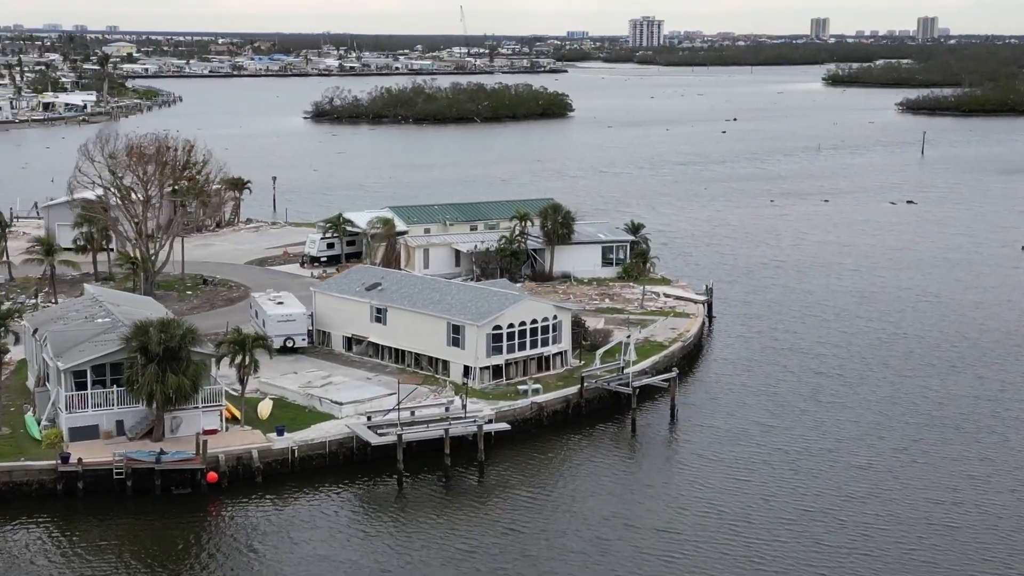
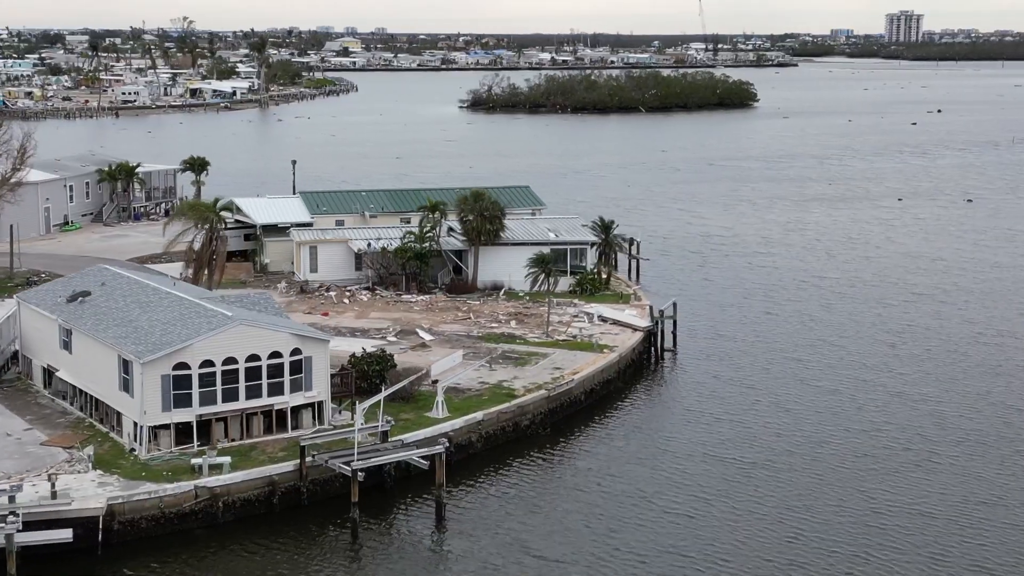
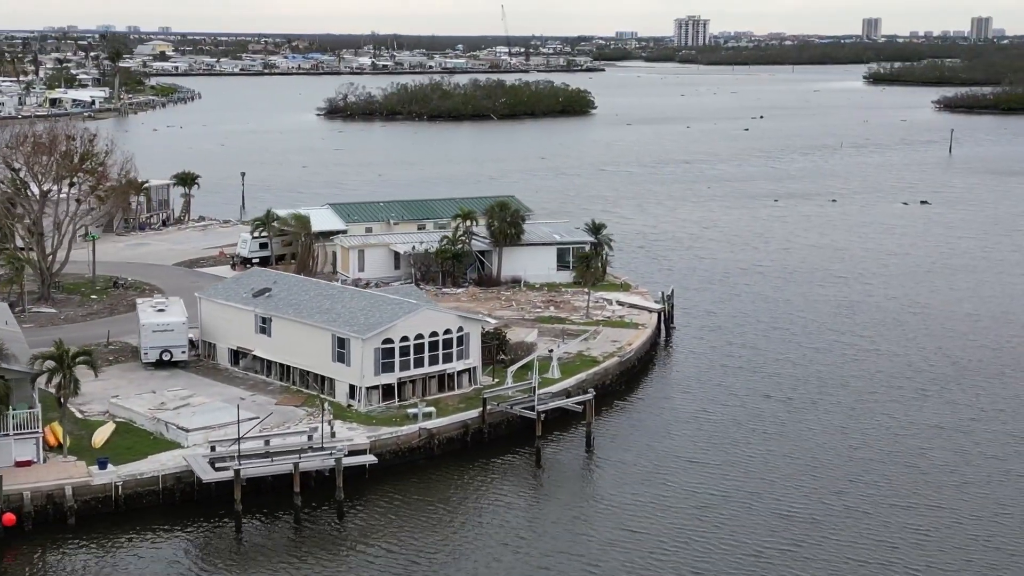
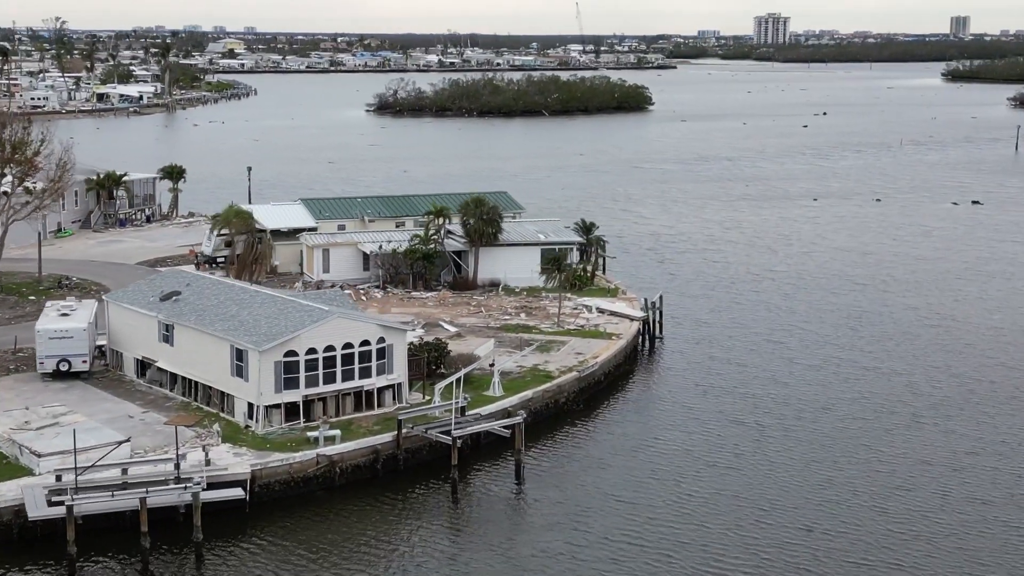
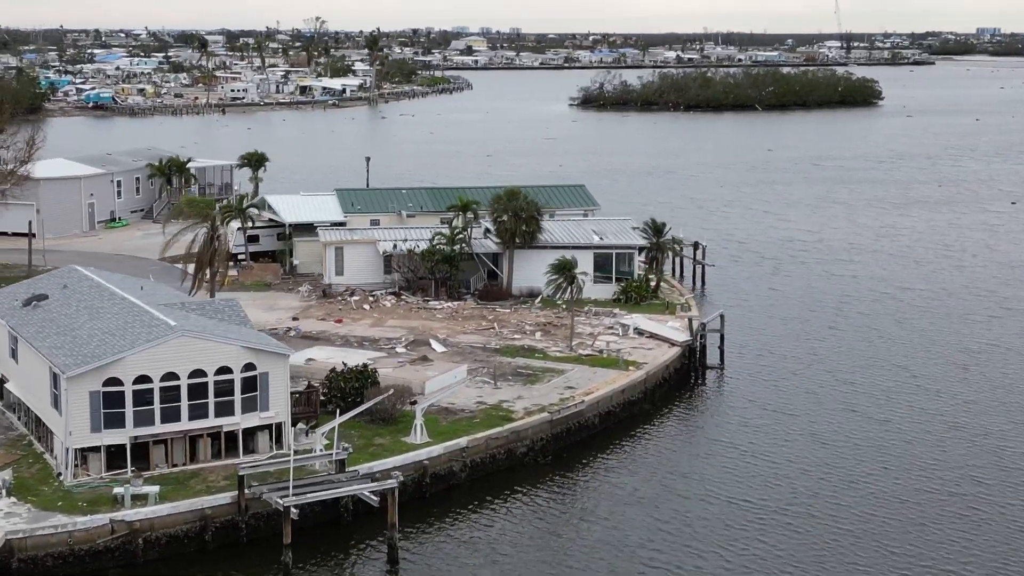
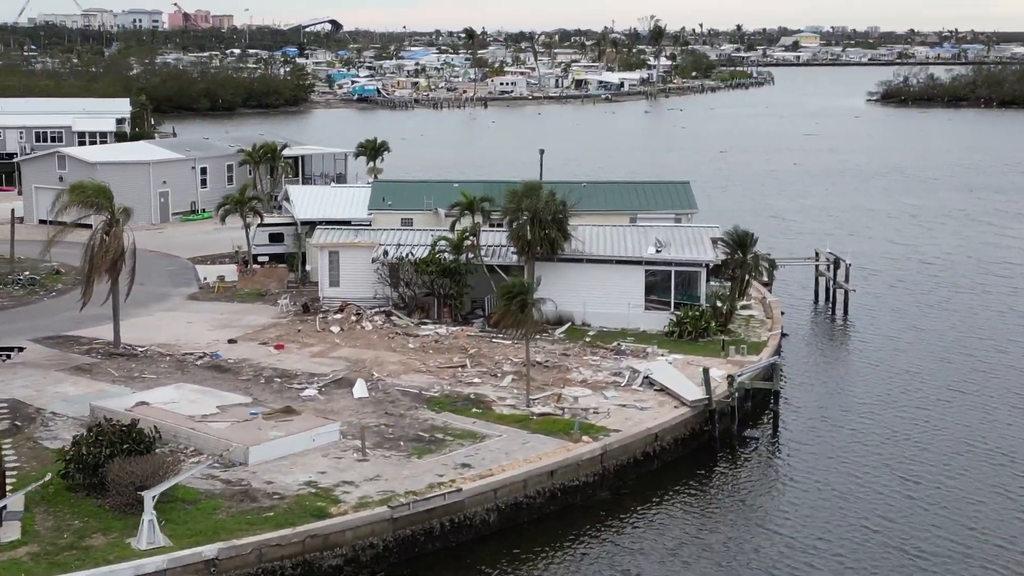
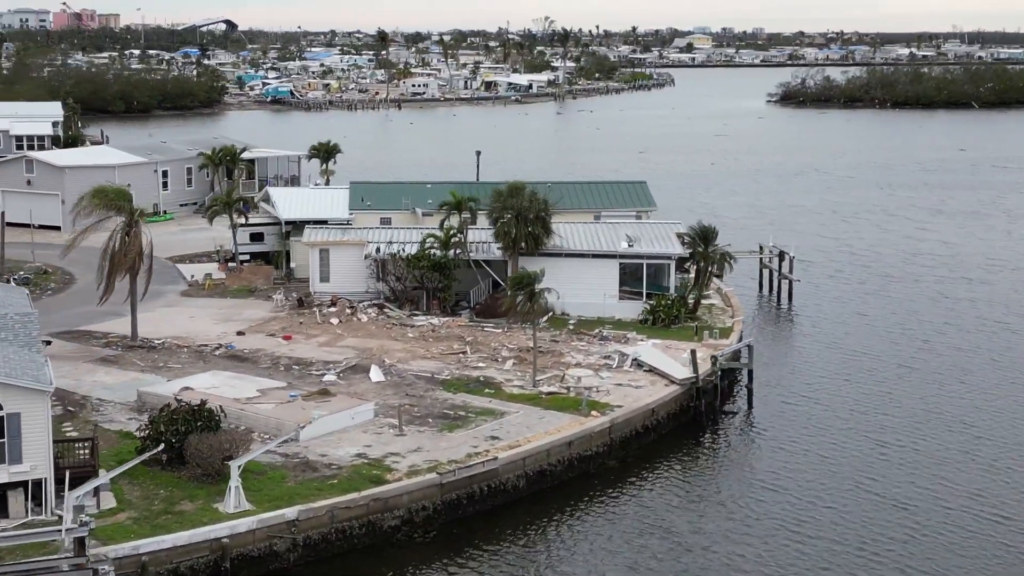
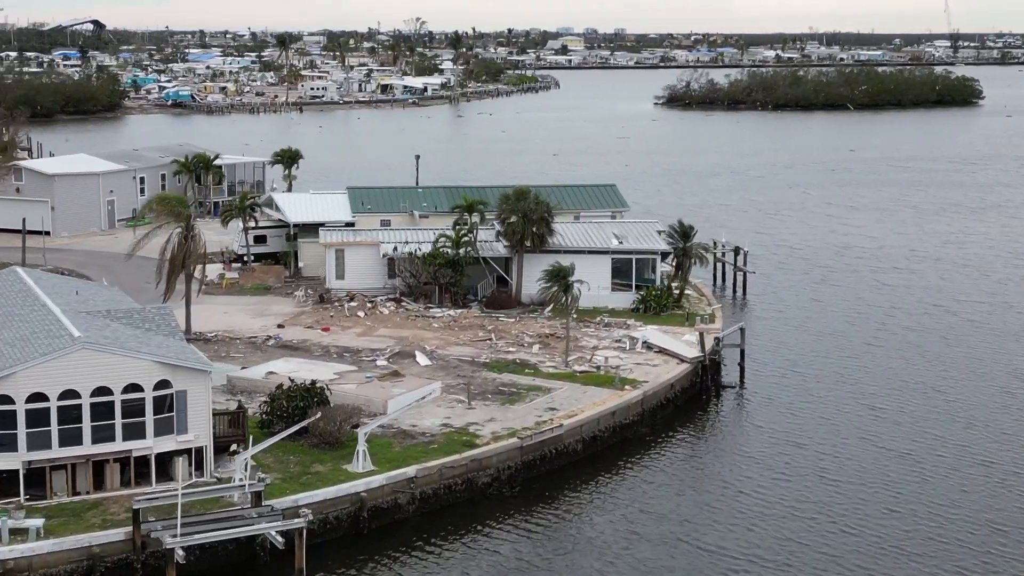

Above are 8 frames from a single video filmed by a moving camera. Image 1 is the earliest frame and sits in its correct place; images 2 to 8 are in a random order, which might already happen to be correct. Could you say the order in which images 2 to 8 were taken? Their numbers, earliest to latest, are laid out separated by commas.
3, 4, 2, 5, 8, 7, 6
